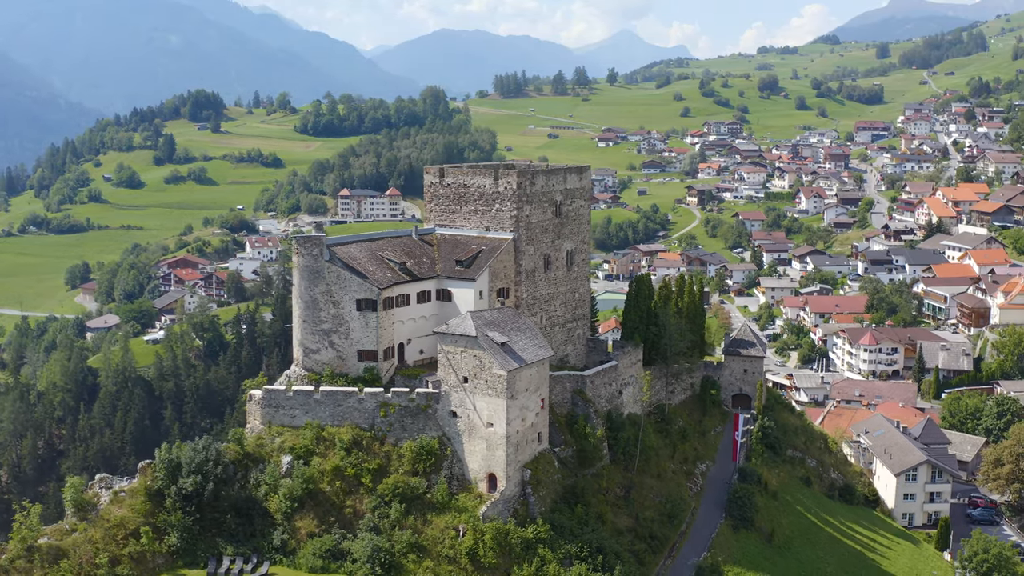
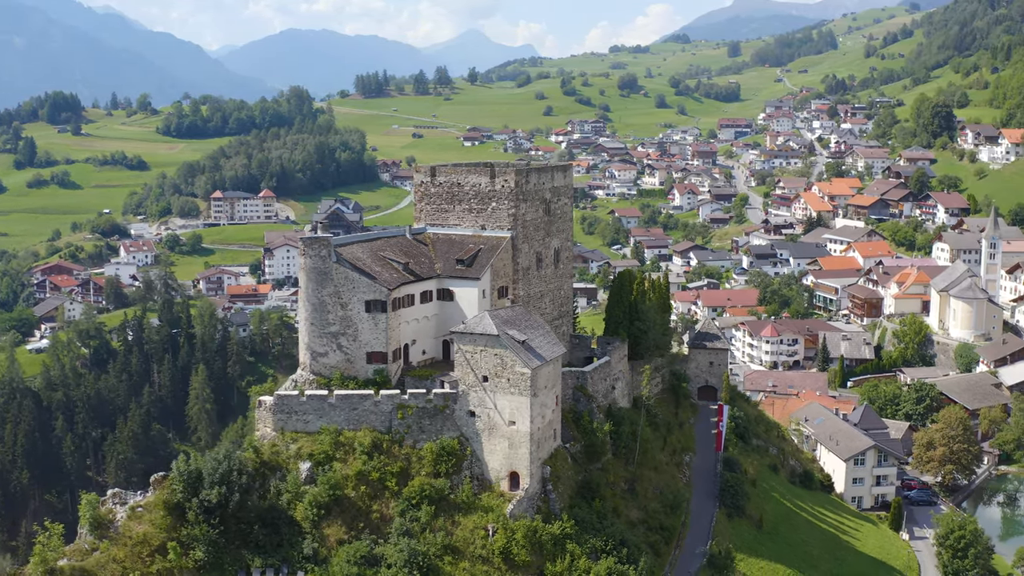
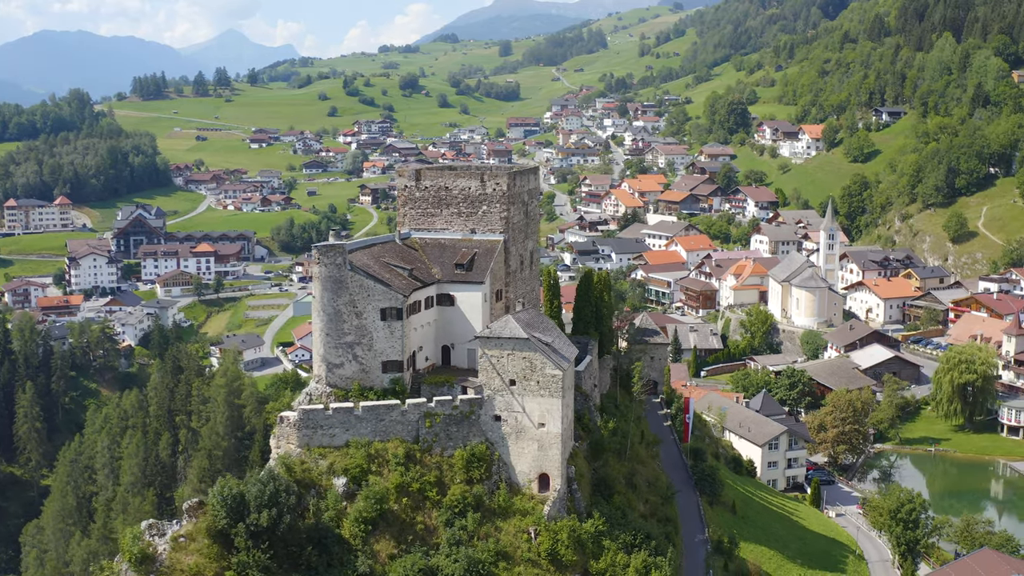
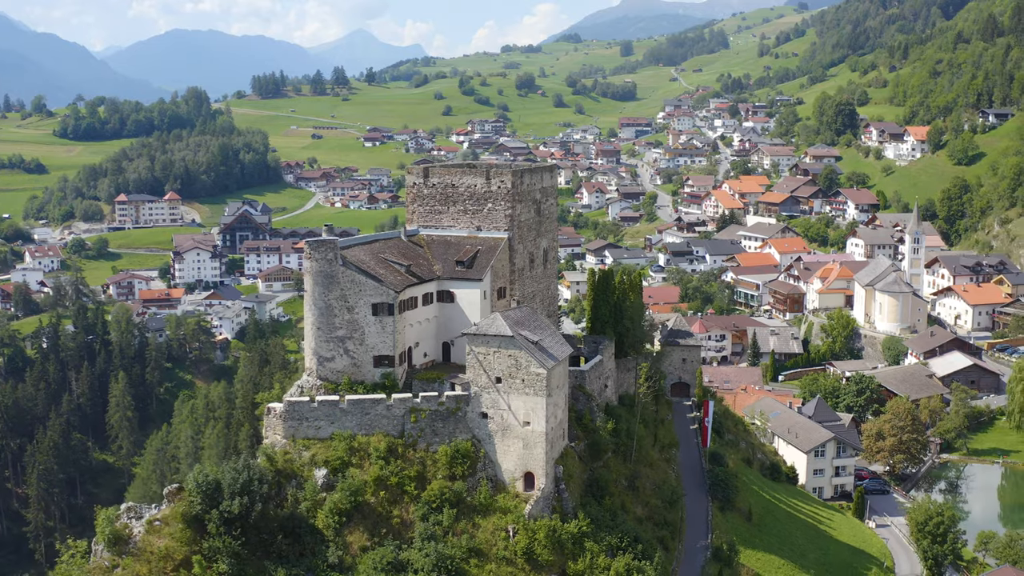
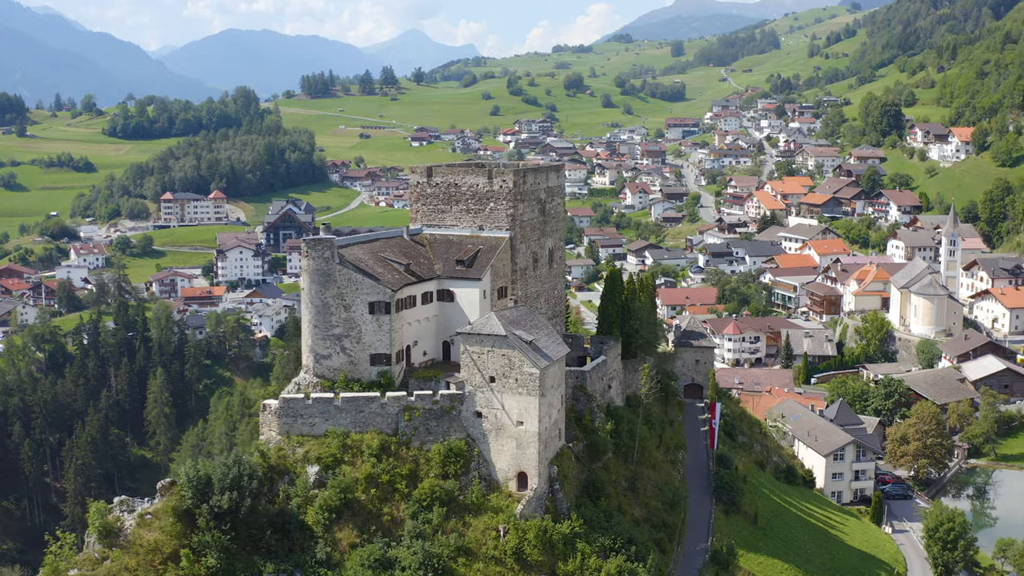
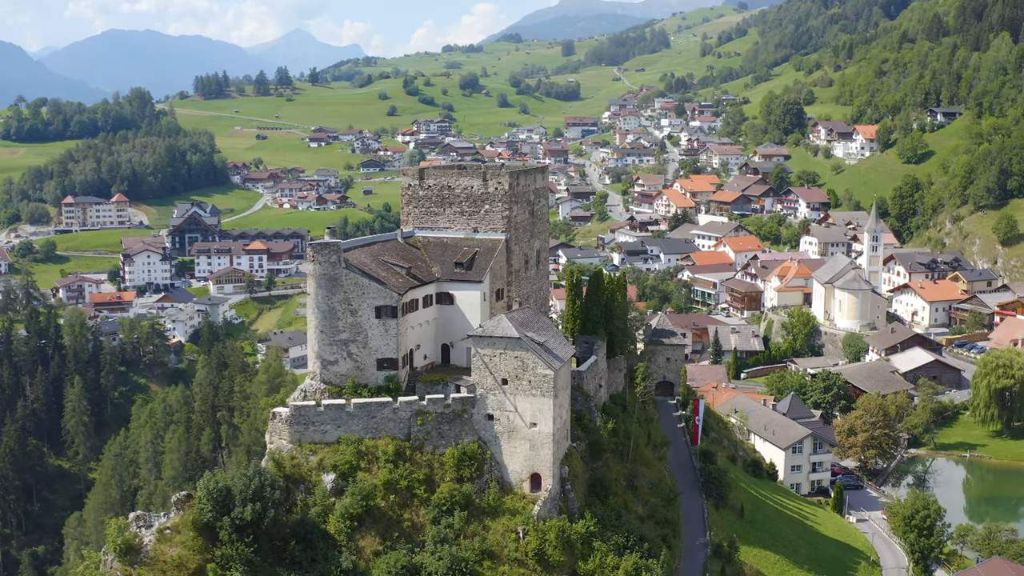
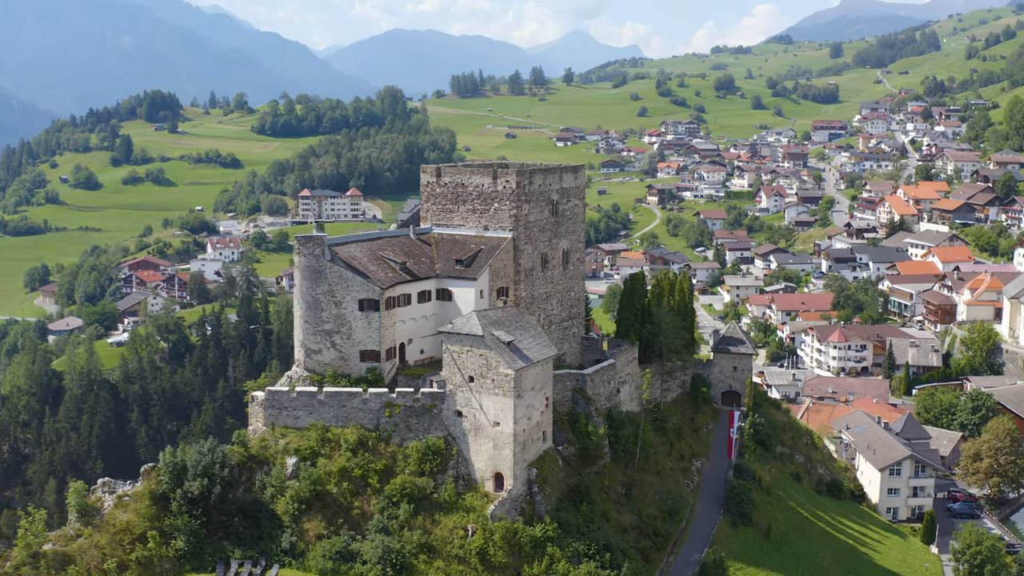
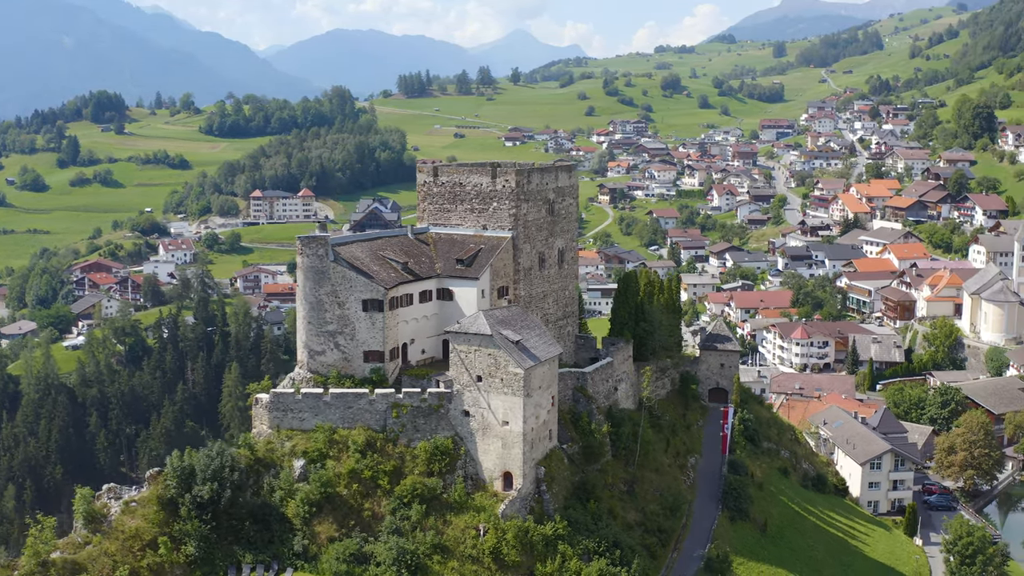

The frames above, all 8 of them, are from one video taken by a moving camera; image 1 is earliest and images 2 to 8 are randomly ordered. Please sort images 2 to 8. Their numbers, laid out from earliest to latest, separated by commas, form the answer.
7, 8, 2, 5, 4, 6, 3
